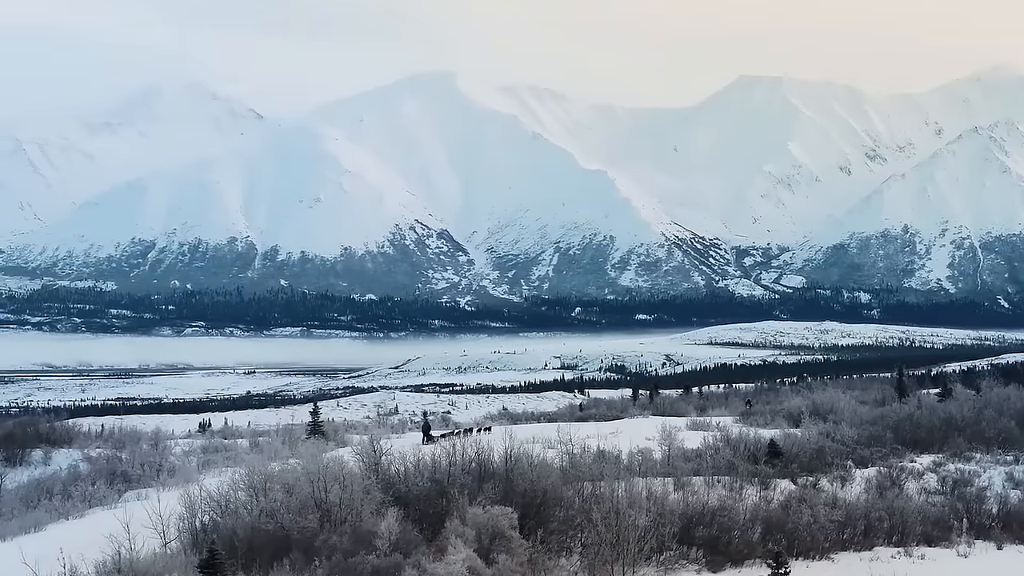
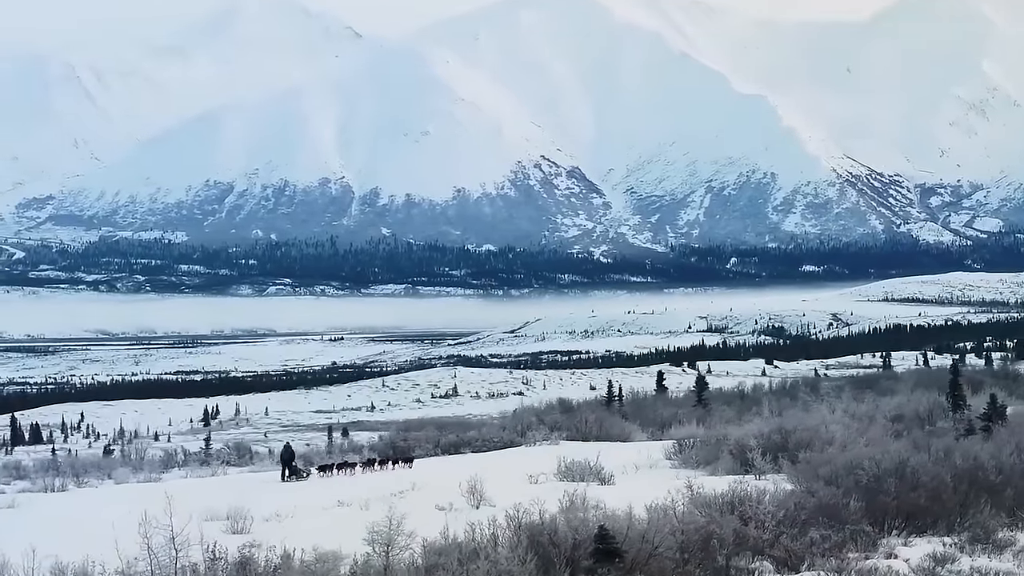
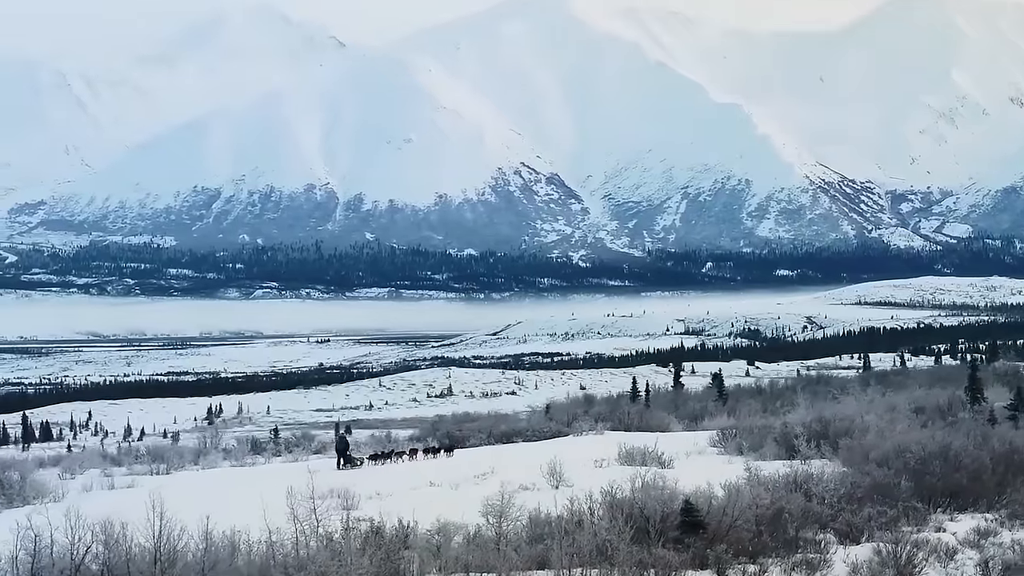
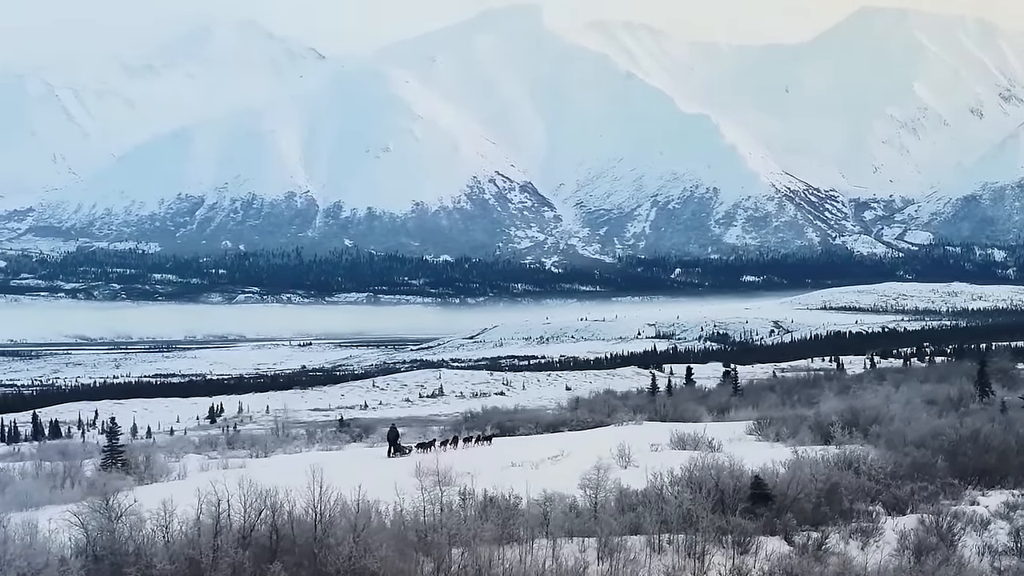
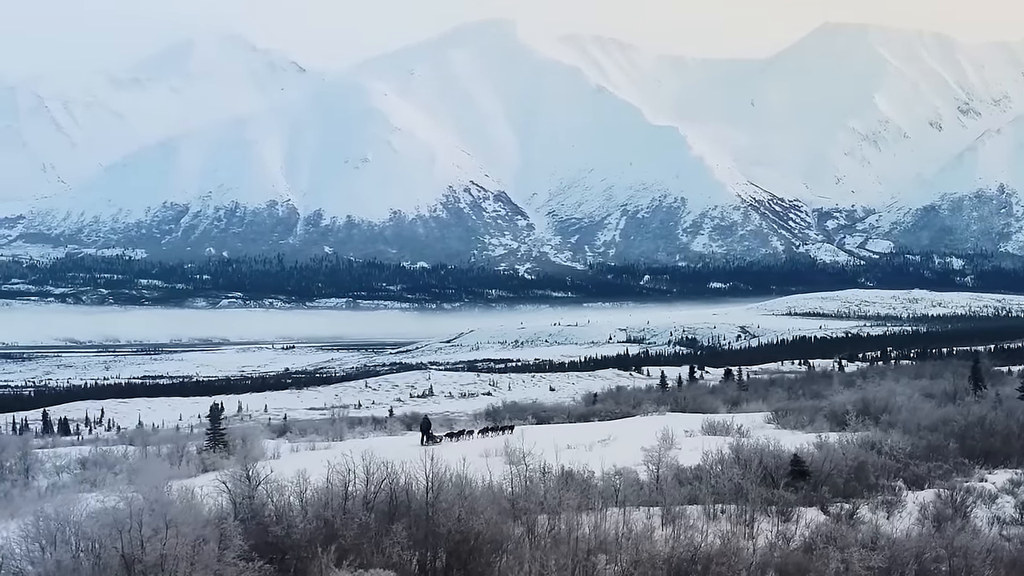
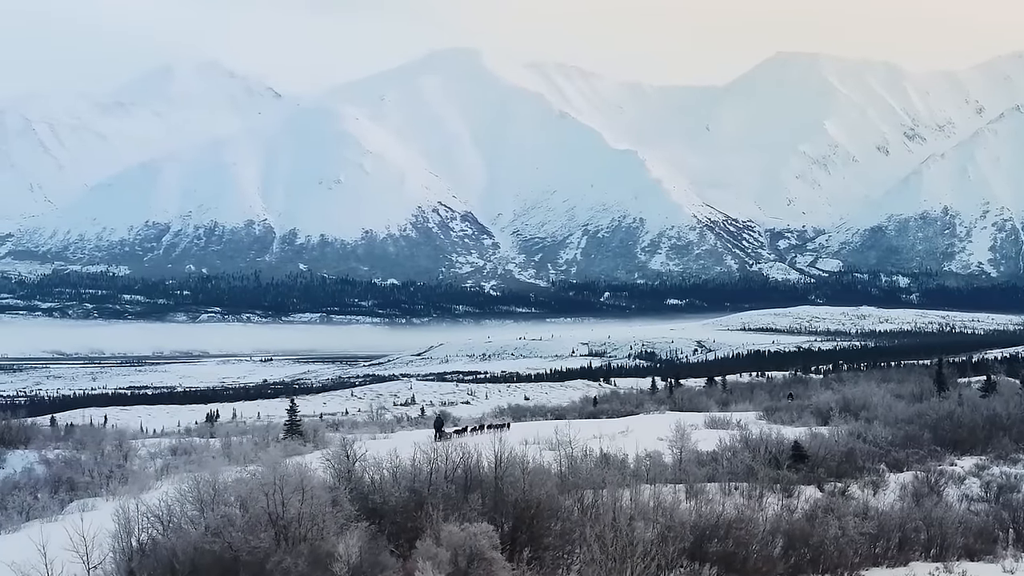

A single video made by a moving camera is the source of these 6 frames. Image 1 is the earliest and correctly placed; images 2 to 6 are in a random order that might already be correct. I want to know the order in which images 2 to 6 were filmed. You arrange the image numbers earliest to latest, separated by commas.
6, 5, 4, 3, 2
